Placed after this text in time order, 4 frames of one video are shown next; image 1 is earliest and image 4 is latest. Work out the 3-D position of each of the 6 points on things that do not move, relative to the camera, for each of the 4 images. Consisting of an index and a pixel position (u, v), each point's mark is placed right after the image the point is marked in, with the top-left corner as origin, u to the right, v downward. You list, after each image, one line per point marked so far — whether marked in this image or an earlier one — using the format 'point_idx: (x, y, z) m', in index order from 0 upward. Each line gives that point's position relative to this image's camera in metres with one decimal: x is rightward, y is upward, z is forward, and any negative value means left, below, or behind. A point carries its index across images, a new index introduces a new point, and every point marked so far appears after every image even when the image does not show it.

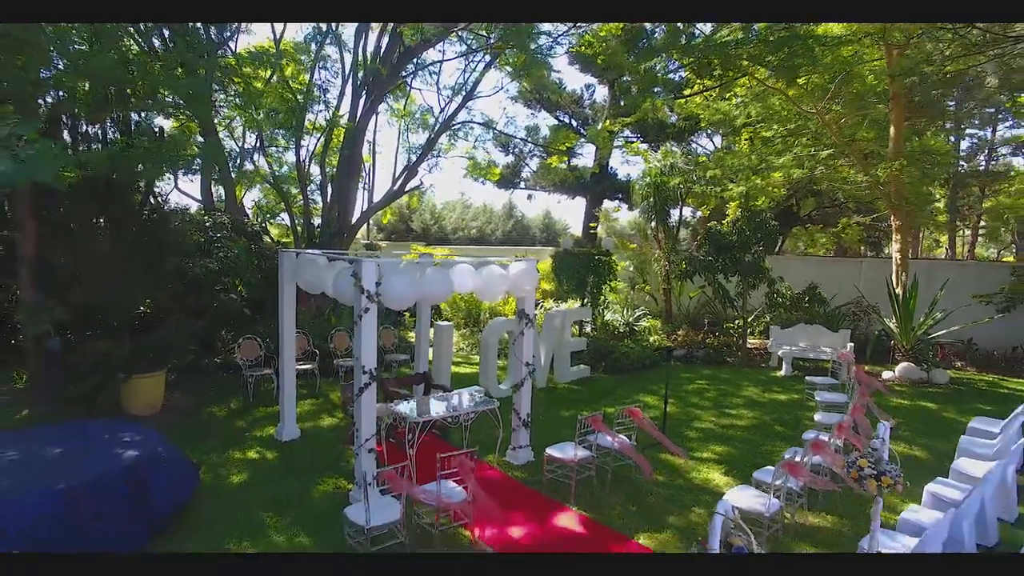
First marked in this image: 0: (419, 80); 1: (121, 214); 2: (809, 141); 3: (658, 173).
0: (-3.1, +7.1, +12.7) m
1: (-9.3, +1.7, +8.8) m
2: (+10.9, +5.5, +13.9) m
3: (+5.3, +4.1, +13.4) m
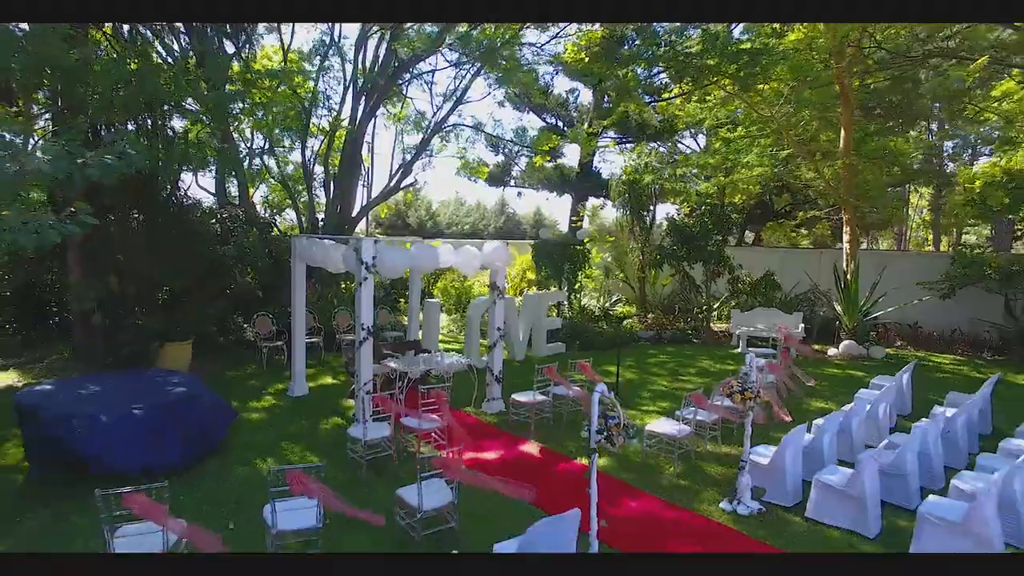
0: (-3.7, +7.6, +13.9) m
1: (-9.8, +2.1, +10.1) m
2: (+10.3, +5.9, +15.1) m
3: (+4.8, +4.6, +14.7) m
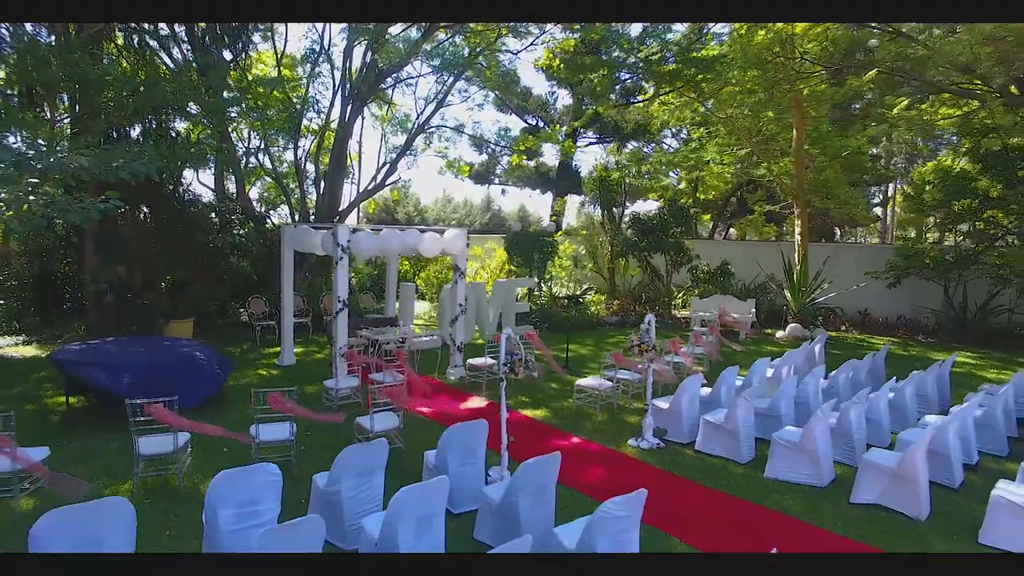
0: (-4.6, +8.0, +15.1) m
1: (-10.8, +2.6, +11.2) m
2: (+9.4, +6.4, +16.3) m
3: (+3.8, +5.0, +15.8) m
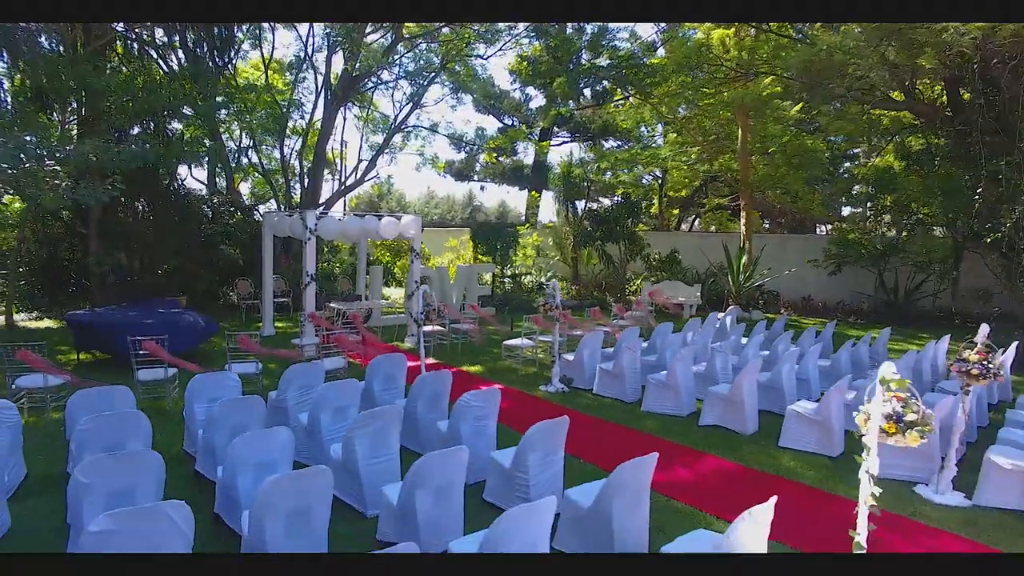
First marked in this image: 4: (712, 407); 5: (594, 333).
0: (-6.0, +8.6, +16.4) m
1: (-12.1, +3.1, +12.6) m
2: (+8.0, +7.0, +17.6) m
3: (+2.5, +5.6, +17.1) m
4: (+3.4, -2.1, +6.4) m
5: (+1.7, -1.0, +7.8) m
